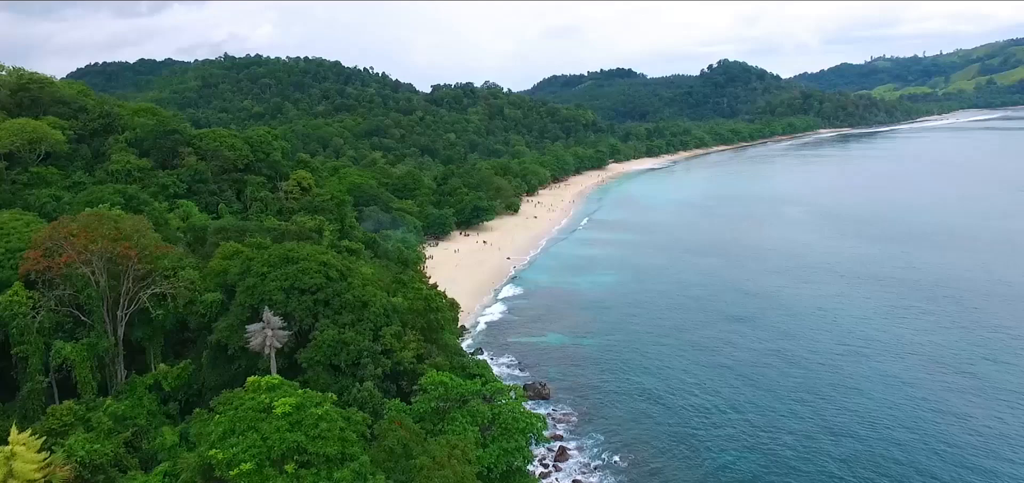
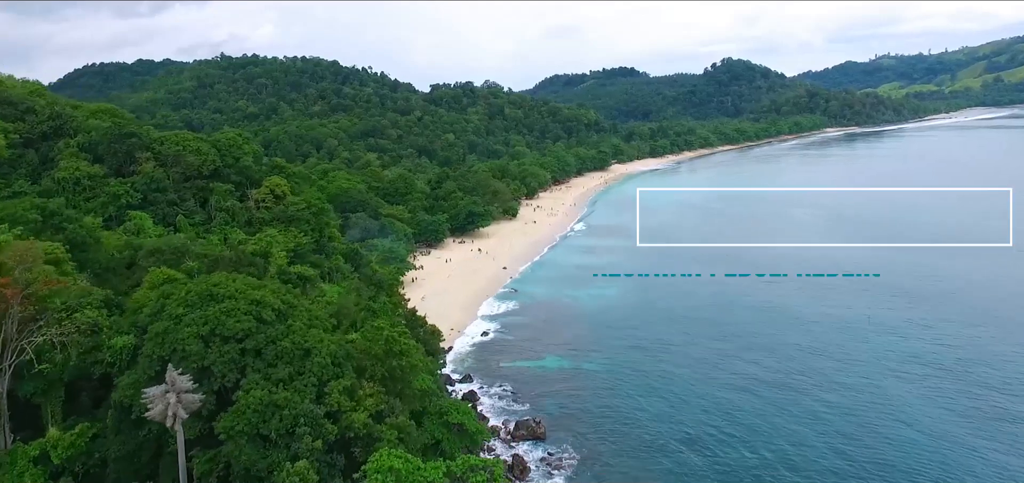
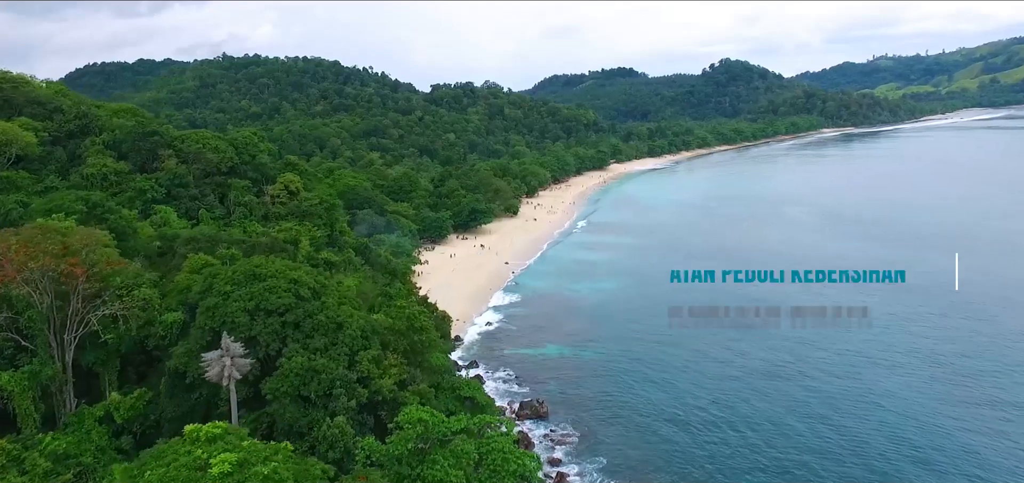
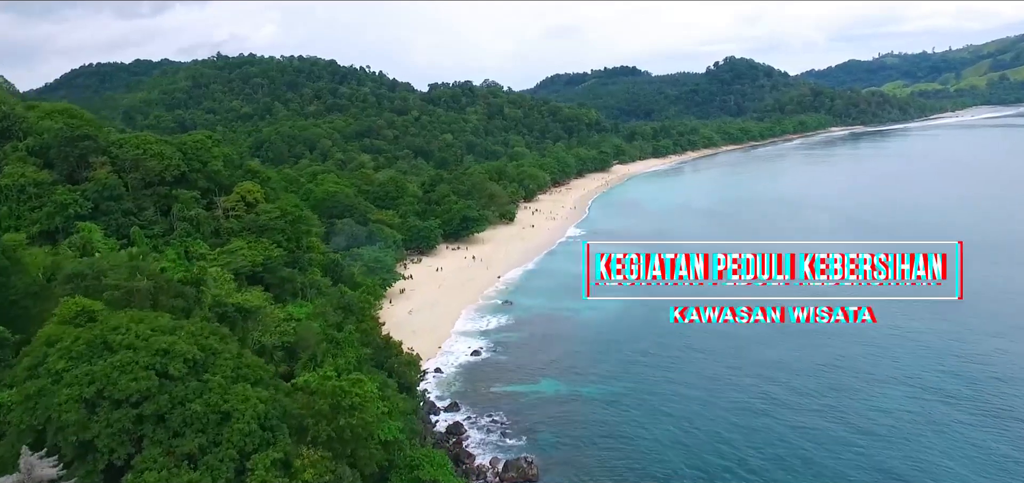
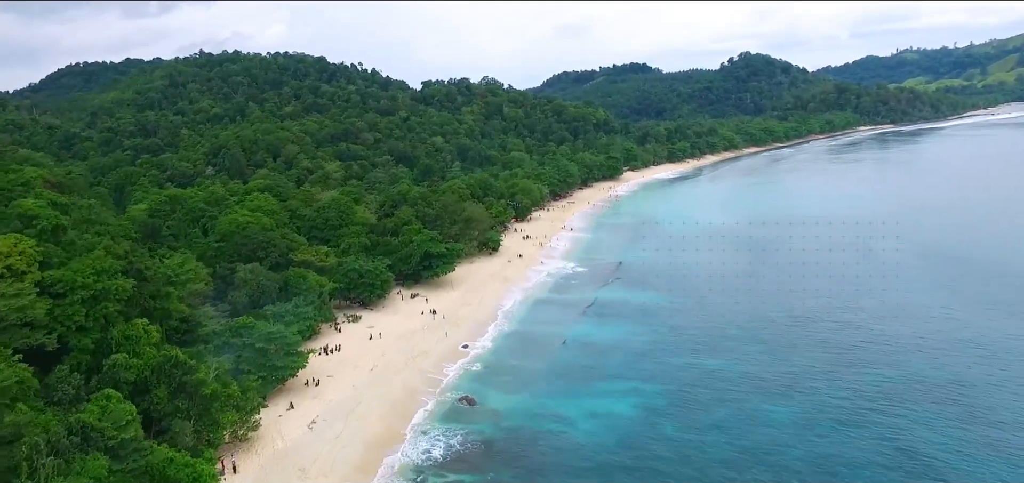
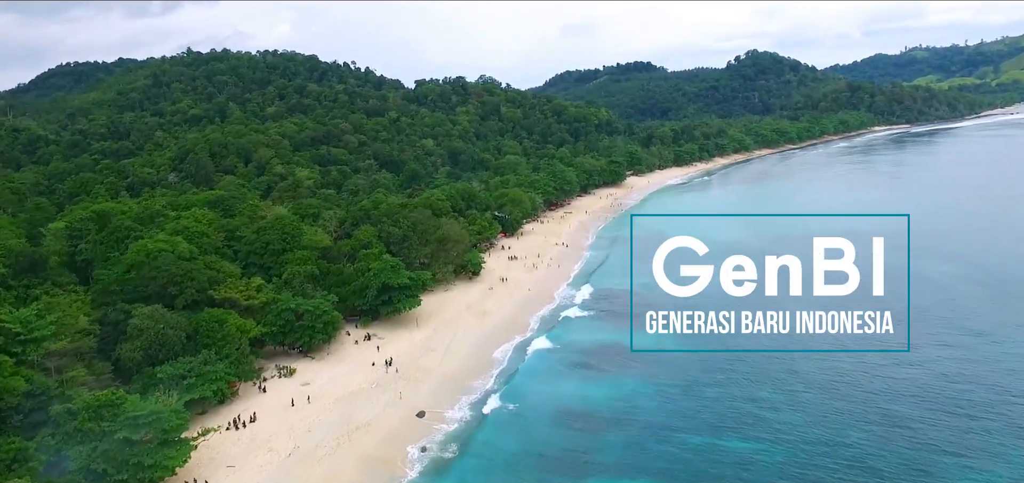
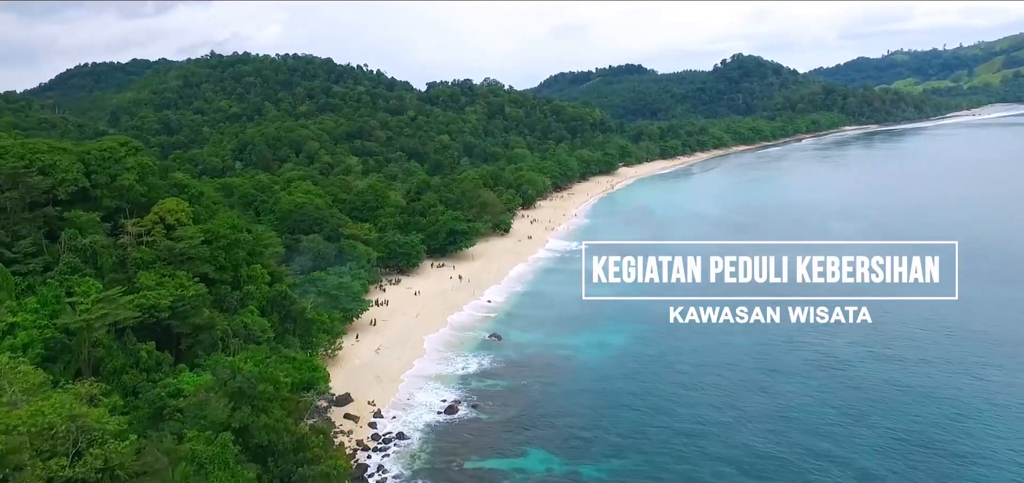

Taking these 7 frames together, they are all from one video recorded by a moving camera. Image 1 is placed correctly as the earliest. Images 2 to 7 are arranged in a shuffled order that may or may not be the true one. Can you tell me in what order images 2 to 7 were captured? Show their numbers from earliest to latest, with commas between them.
3, 2, 4, 7, 5, 6
